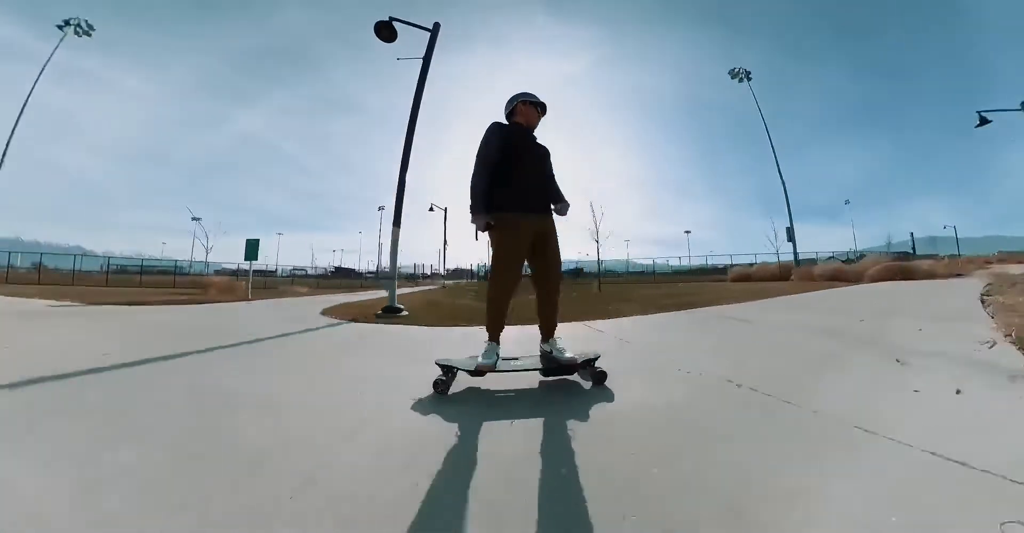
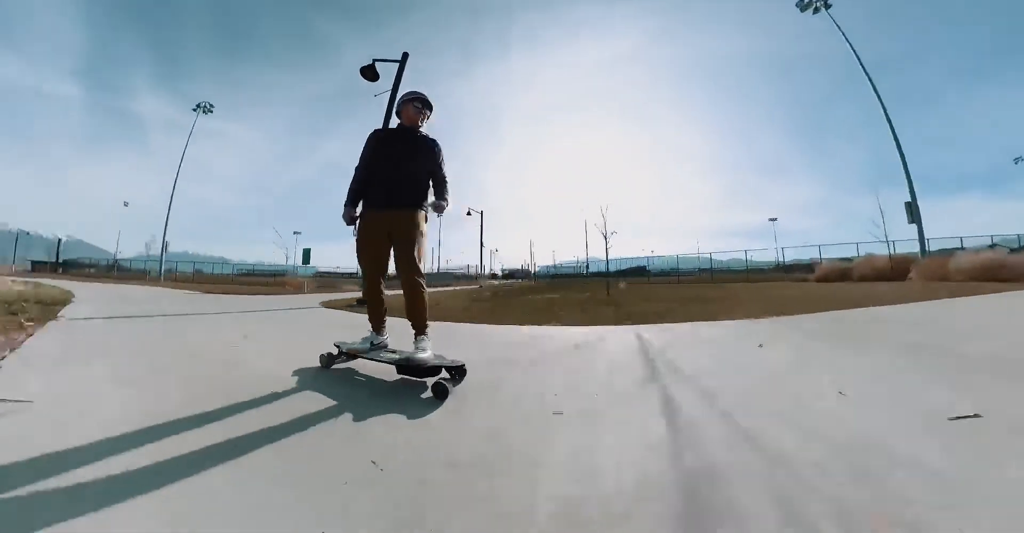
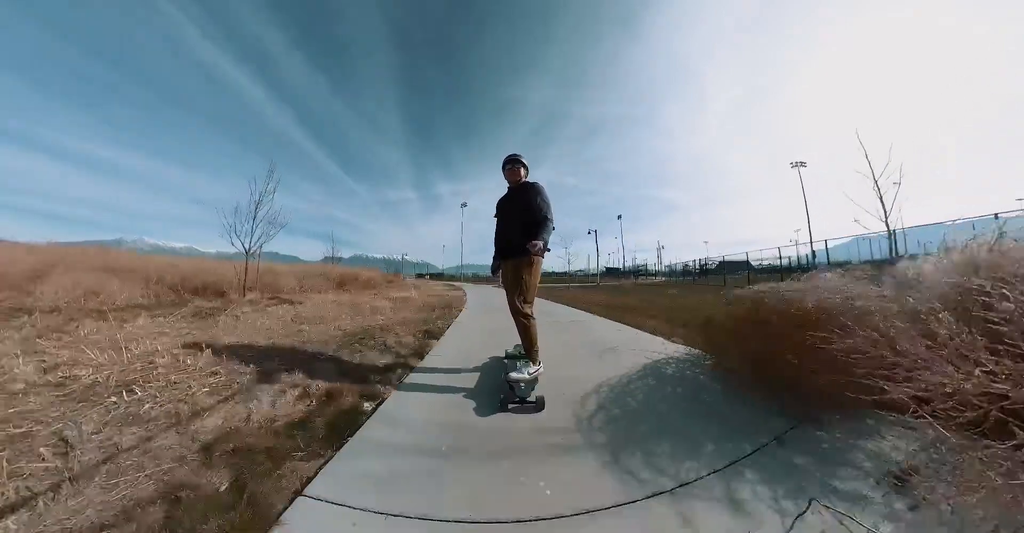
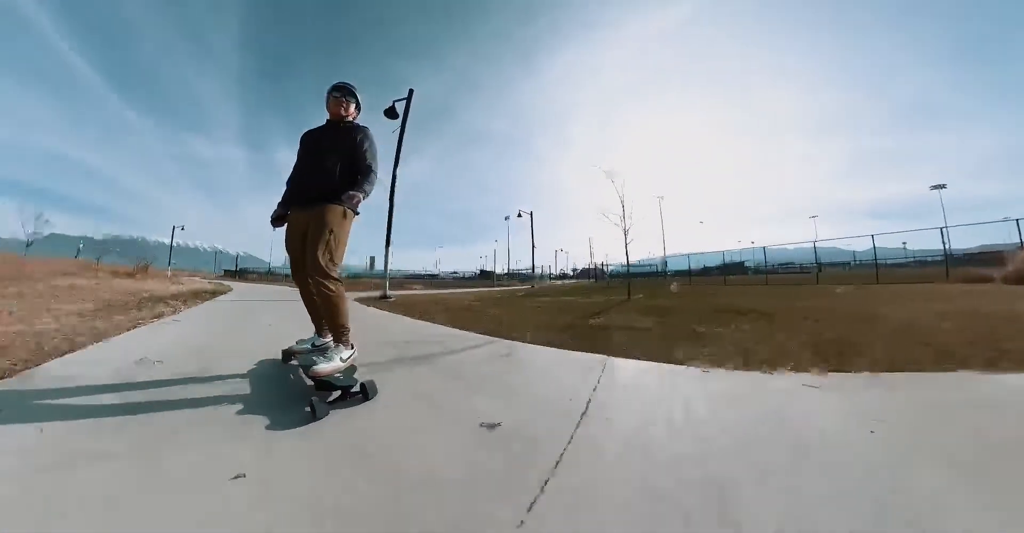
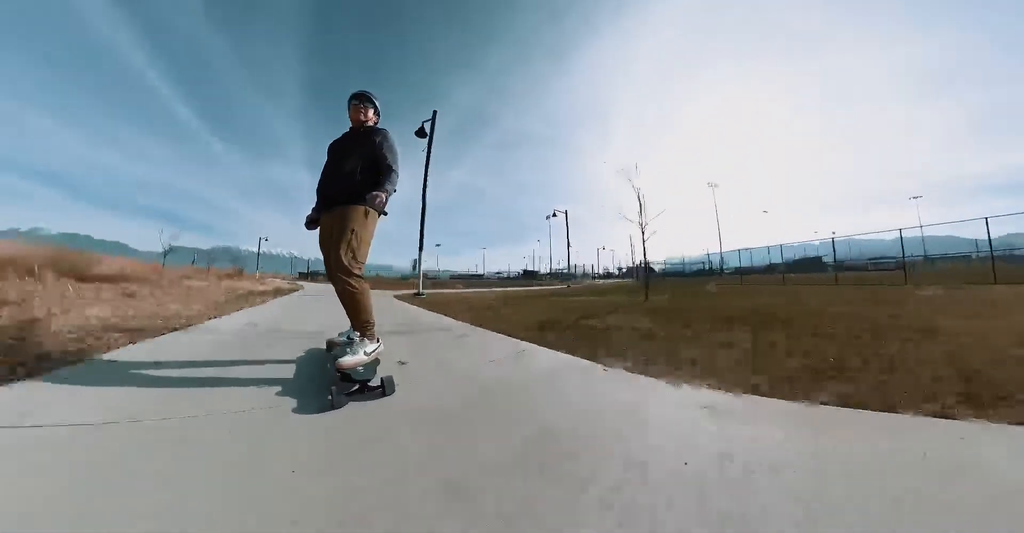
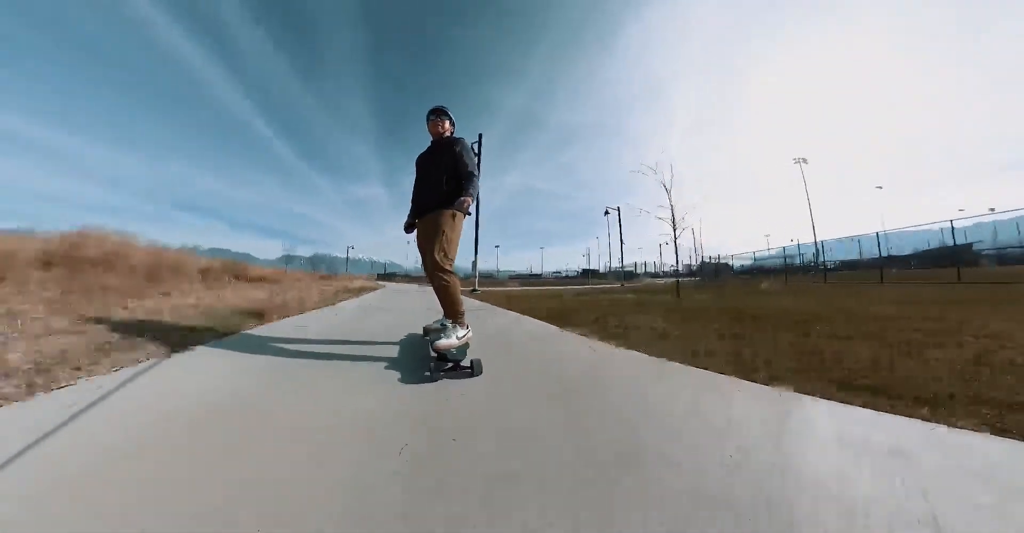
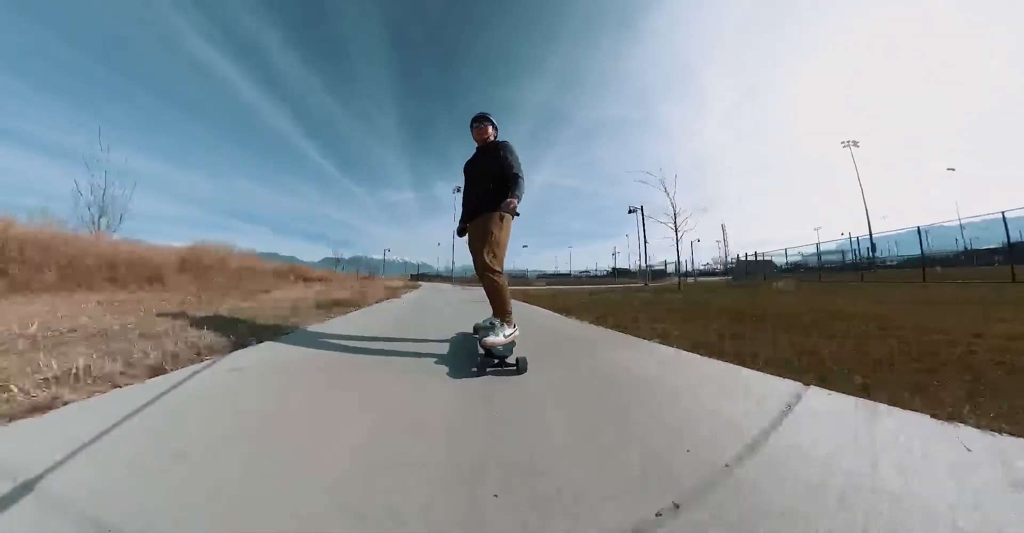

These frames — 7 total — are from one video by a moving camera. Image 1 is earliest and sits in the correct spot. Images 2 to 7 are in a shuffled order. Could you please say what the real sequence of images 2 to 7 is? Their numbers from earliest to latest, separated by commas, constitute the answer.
2, 4, 5, 6, 7, 3
